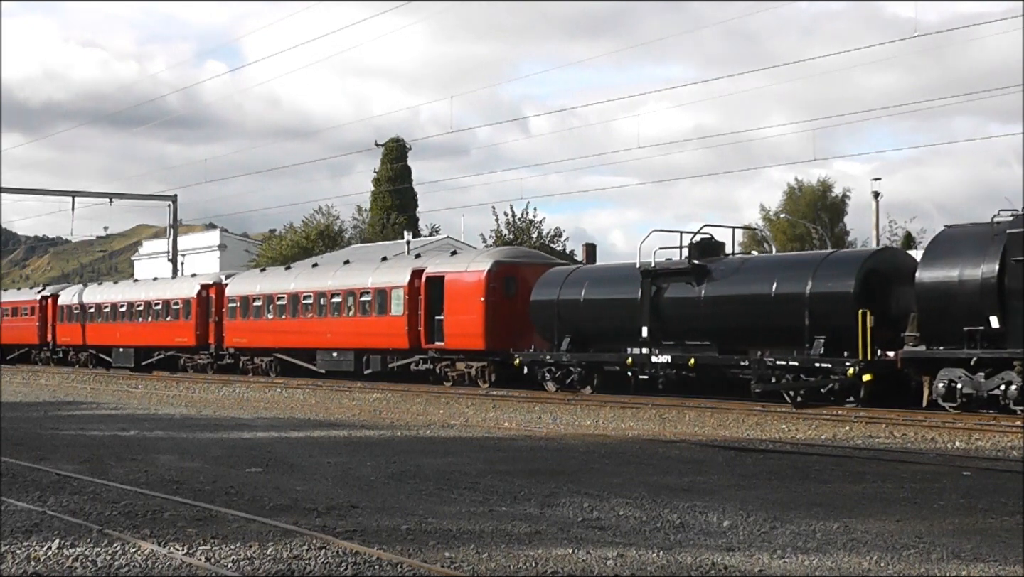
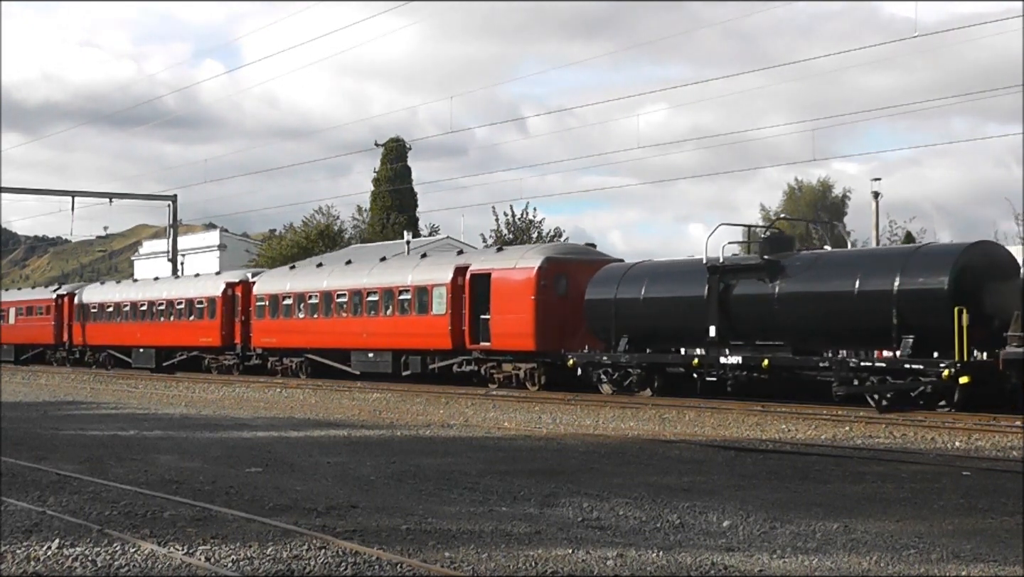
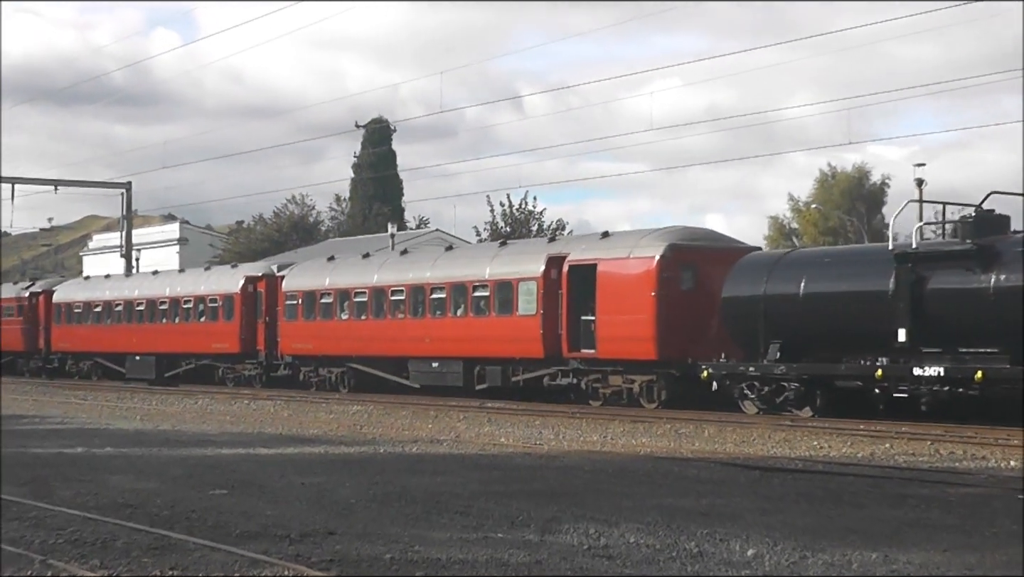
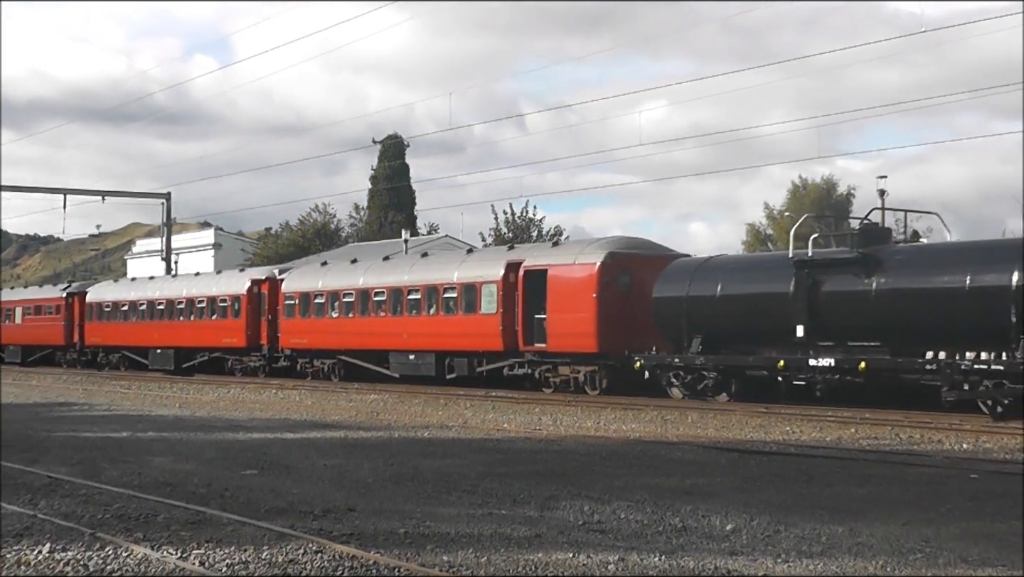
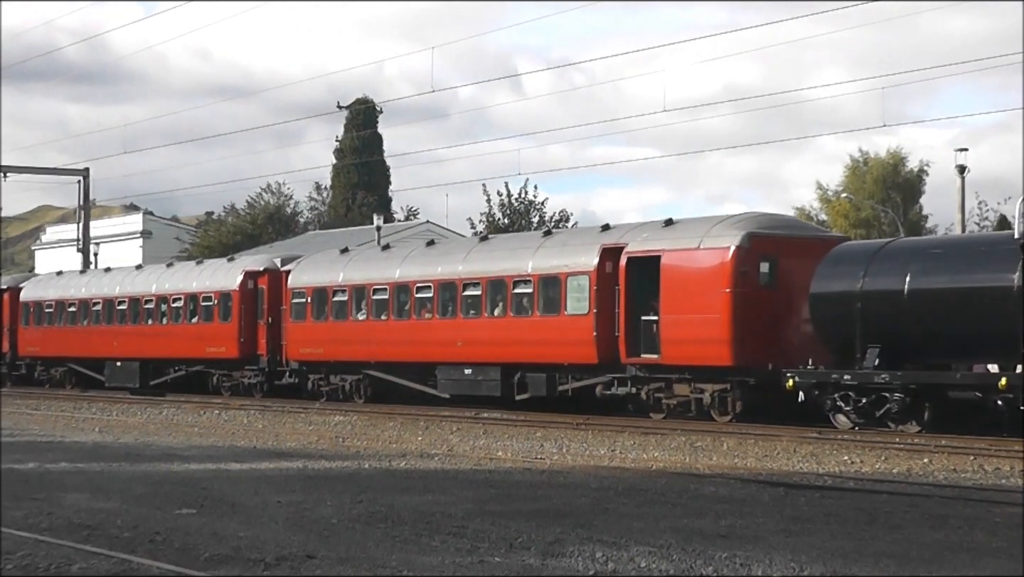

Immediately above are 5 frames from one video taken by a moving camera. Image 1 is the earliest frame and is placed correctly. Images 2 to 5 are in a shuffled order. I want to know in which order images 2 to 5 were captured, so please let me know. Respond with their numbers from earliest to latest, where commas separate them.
2, 4, 3, 5
